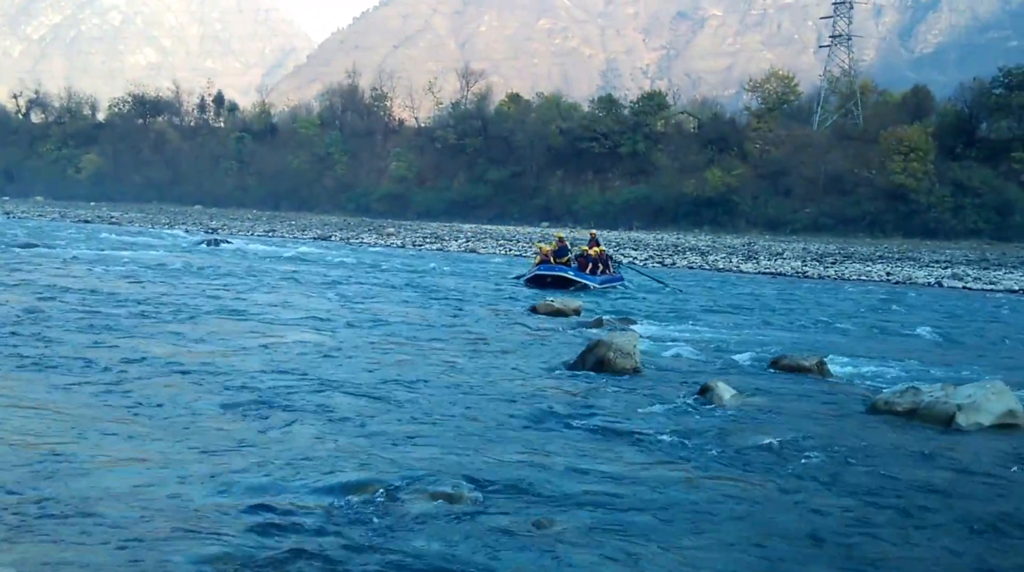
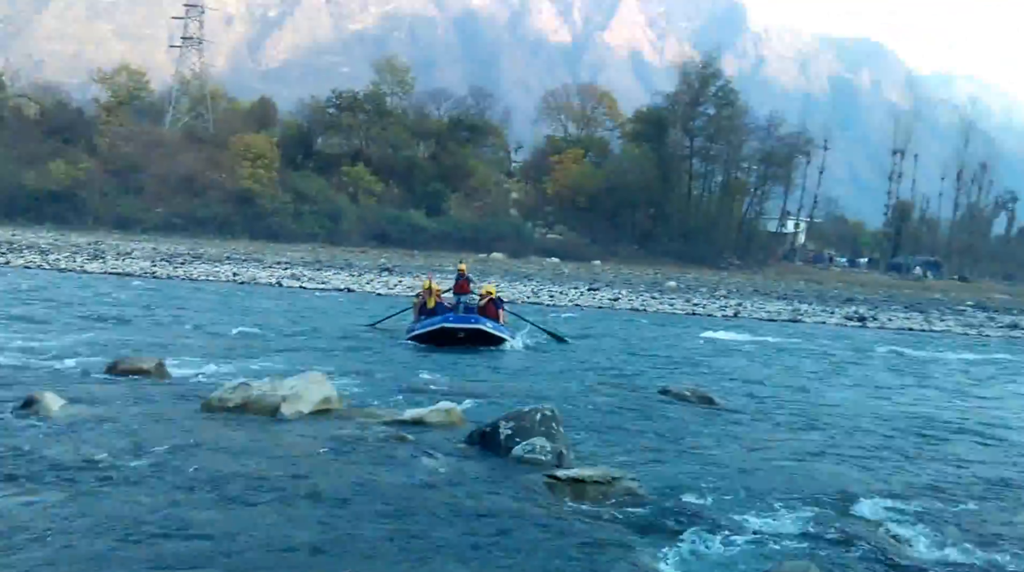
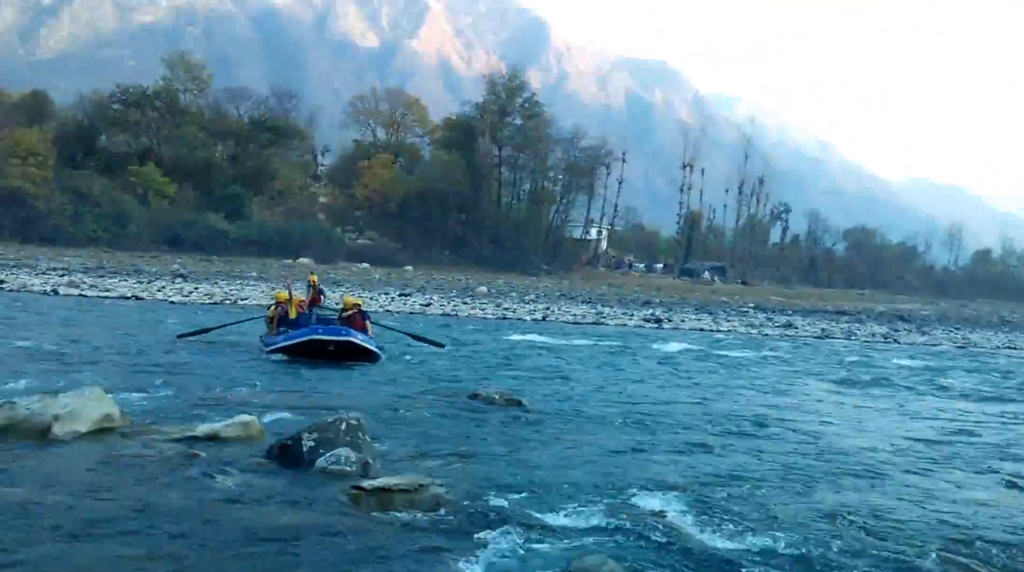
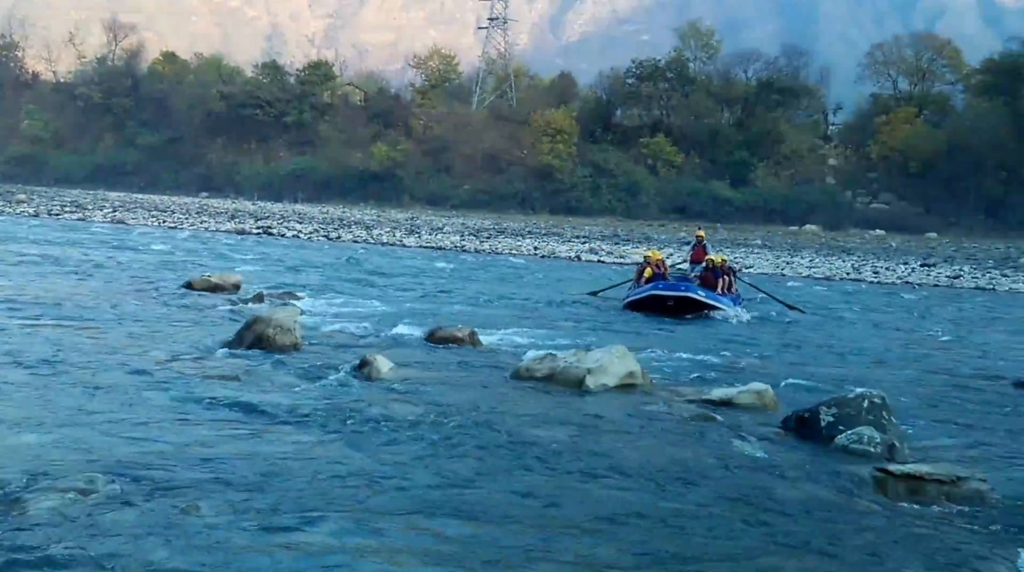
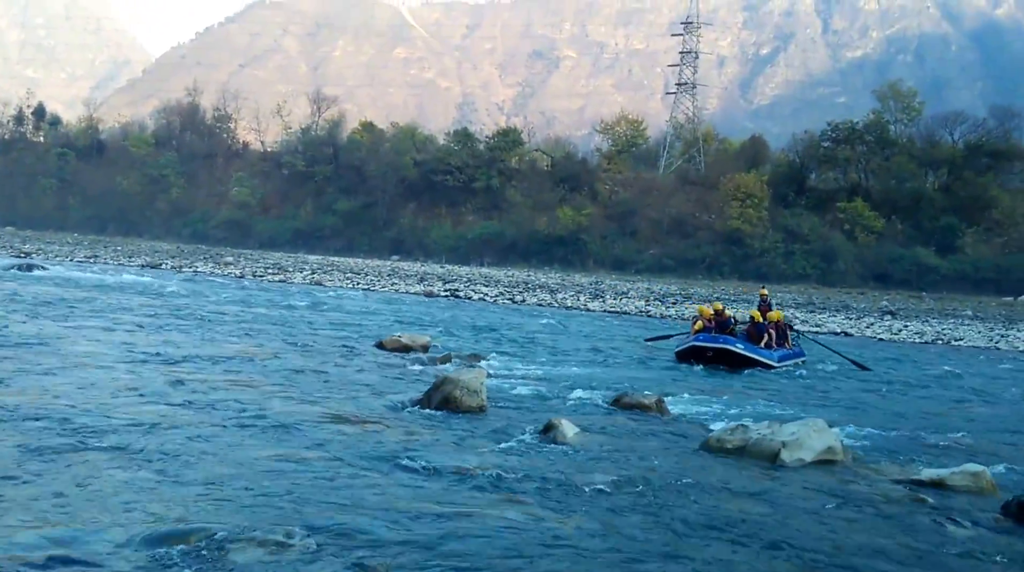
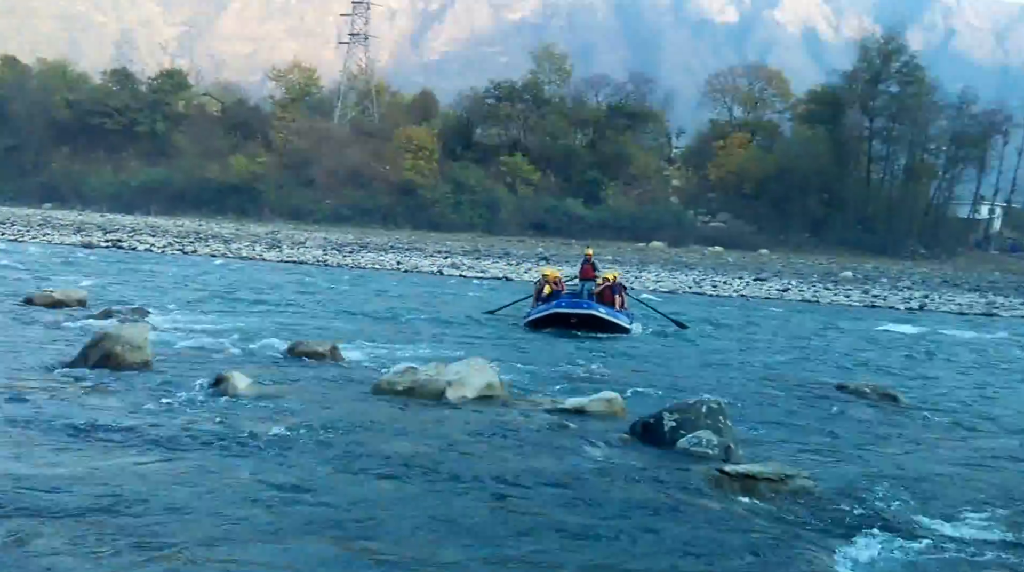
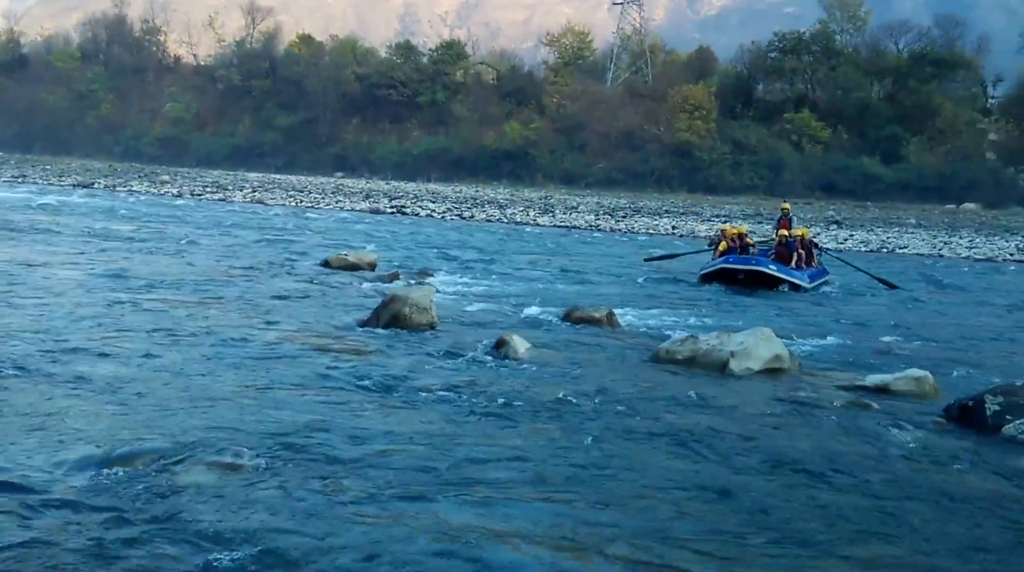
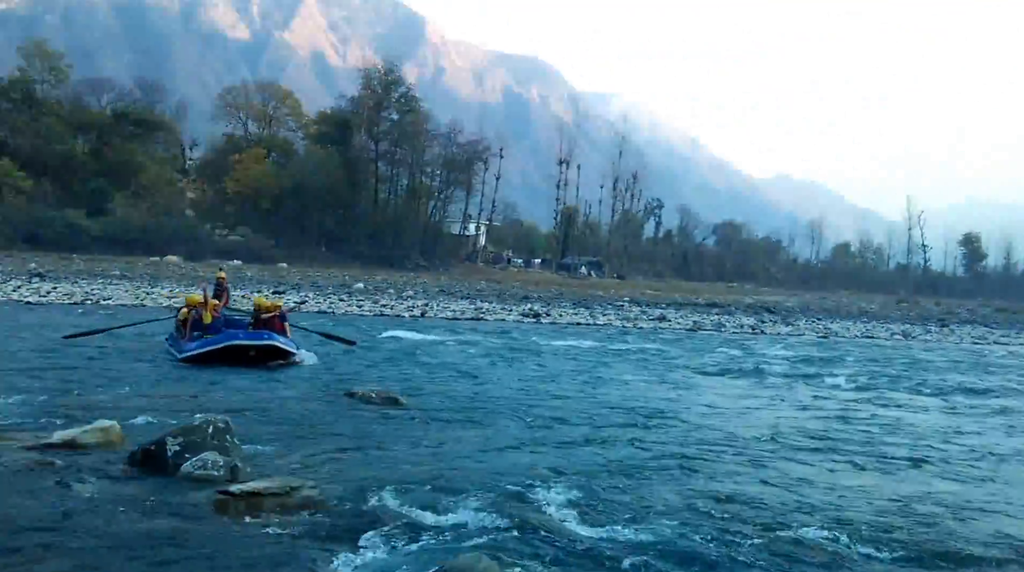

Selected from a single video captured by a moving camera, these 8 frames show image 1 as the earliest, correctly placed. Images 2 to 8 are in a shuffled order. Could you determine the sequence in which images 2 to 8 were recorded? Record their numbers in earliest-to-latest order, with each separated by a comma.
5, 7, 4, 6, 2, 3, 8
